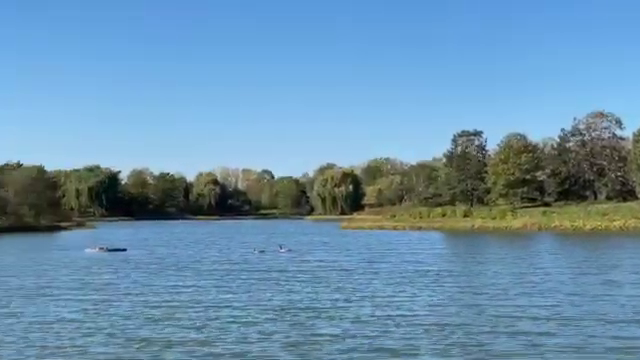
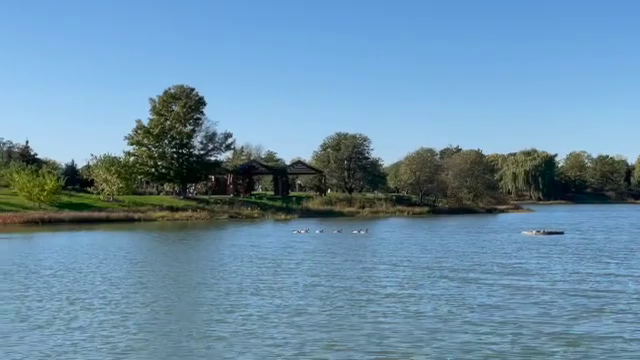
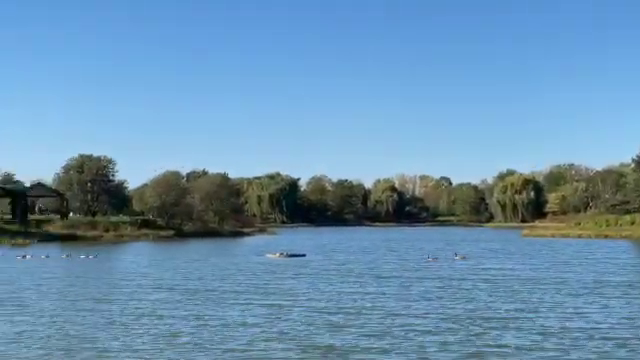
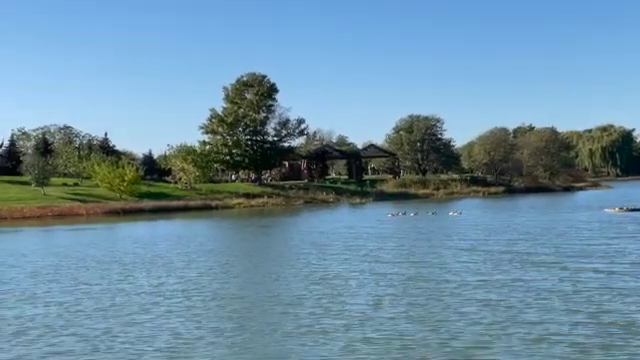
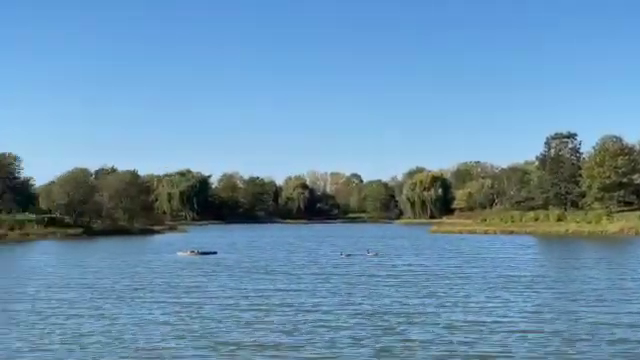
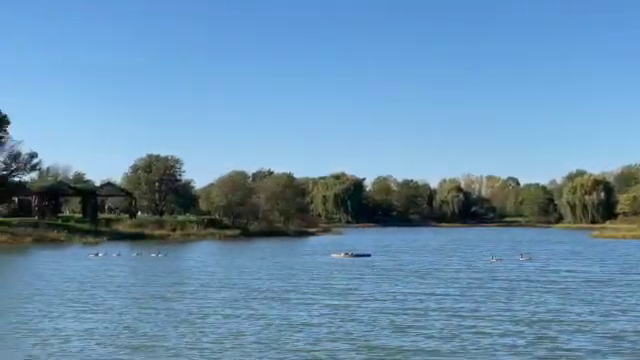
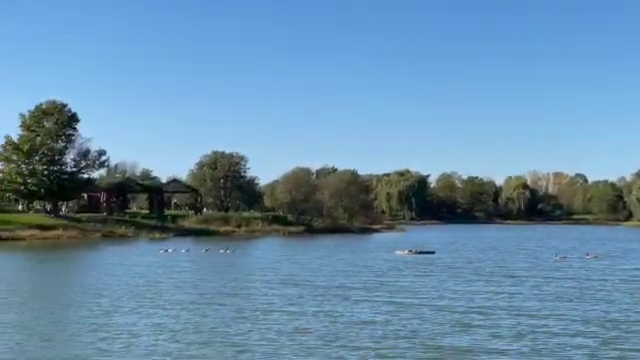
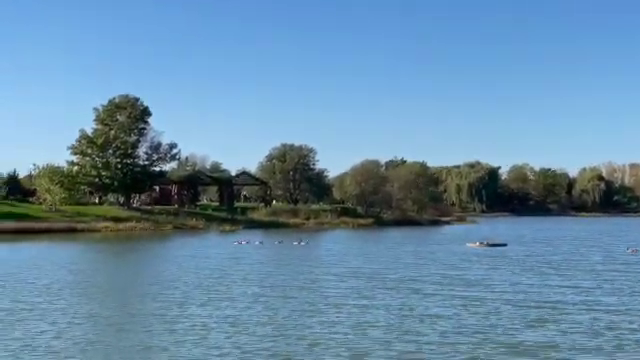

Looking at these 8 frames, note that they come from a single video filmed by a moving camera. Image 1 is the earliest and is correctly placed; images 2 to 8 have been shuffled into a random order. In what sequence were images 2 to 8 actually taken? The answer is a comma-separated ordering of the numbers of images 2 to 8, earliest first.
5, 3, 6, 7, 8, 2, 4
